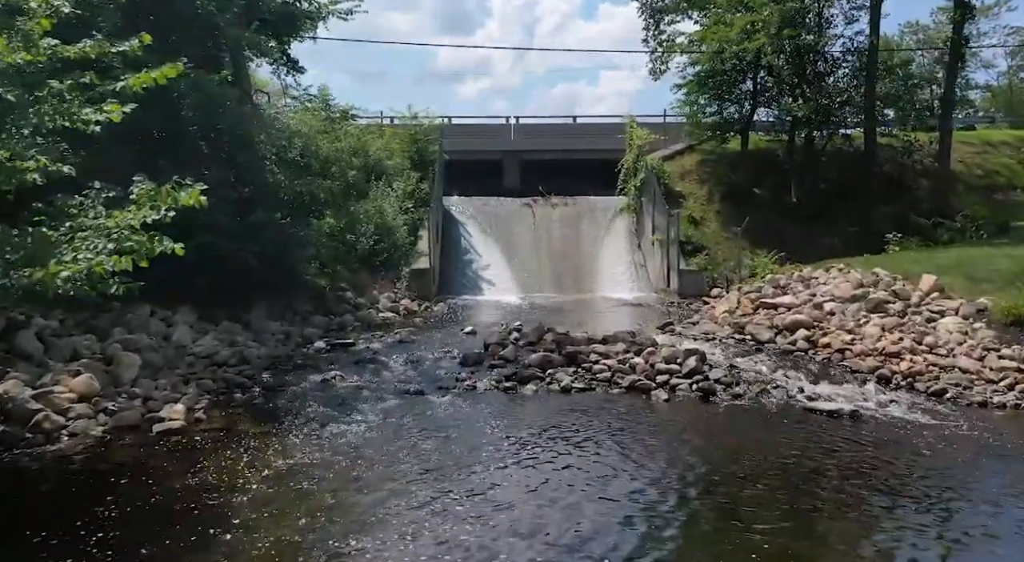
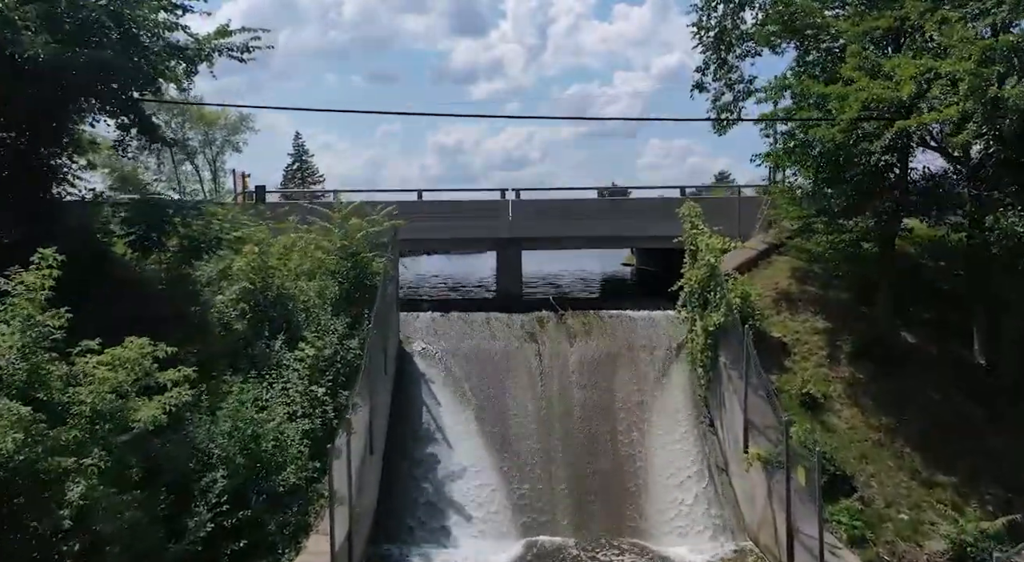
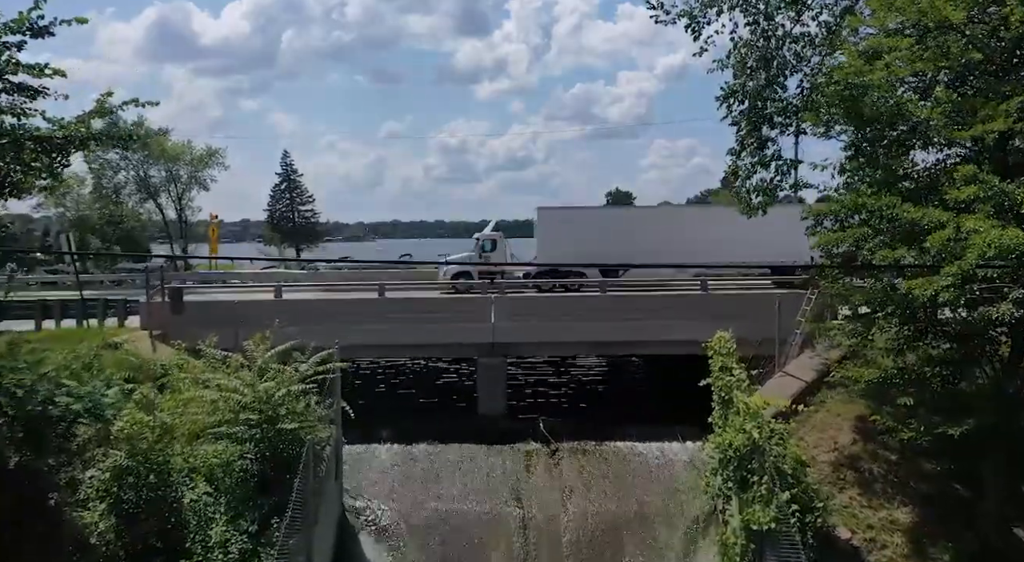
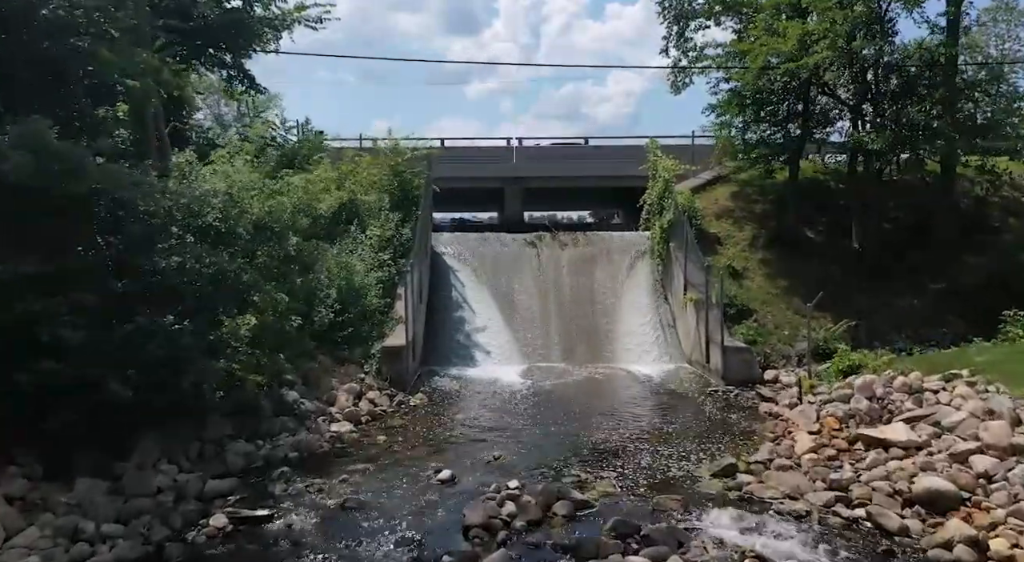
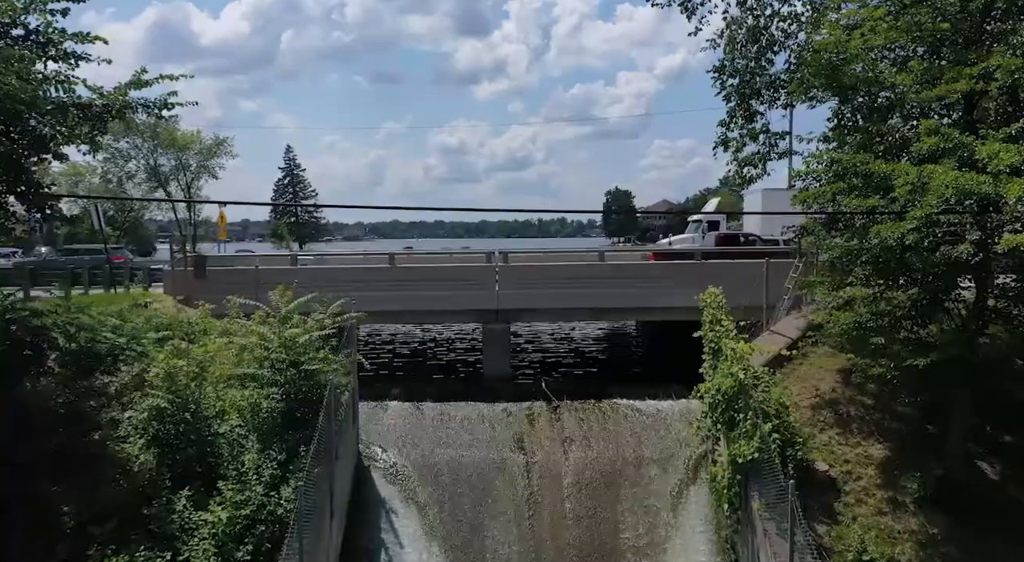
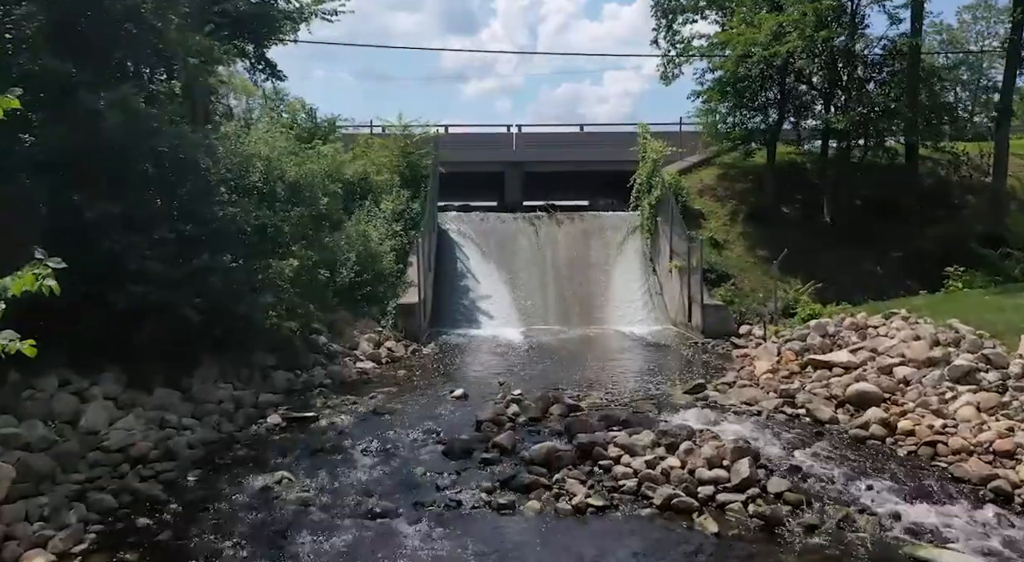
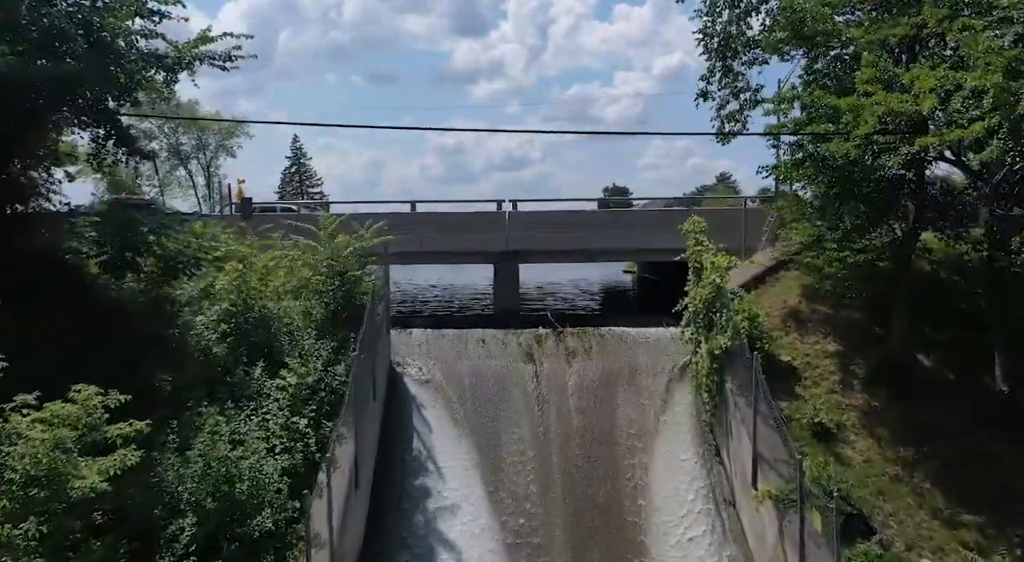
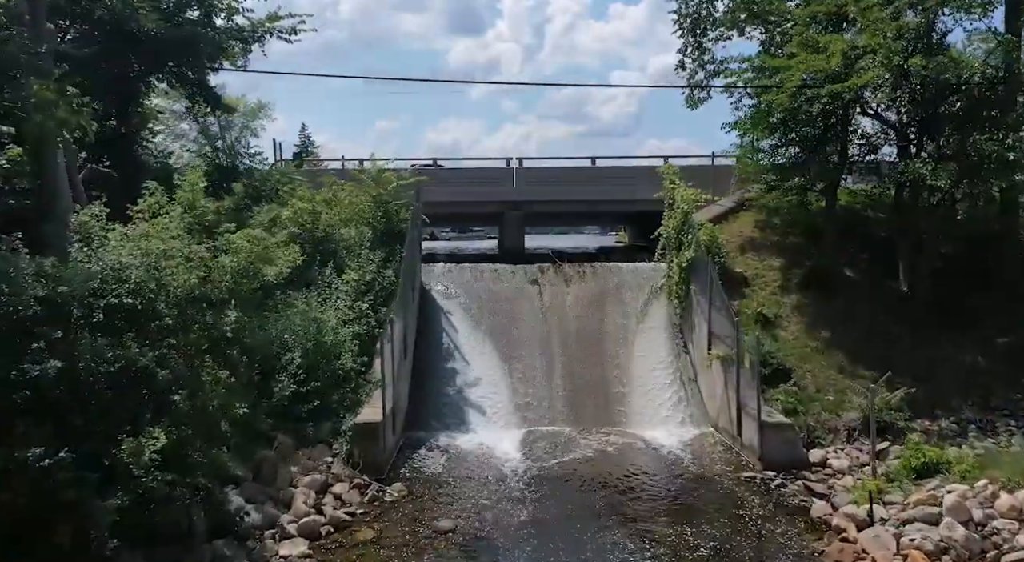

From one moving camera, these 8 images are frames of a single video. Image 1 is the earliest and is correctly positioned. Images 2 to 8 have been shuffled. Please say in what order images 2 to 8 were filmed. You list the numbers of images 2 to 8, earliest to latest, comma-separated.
6, 4, 8, 2, 7, 5, 3
